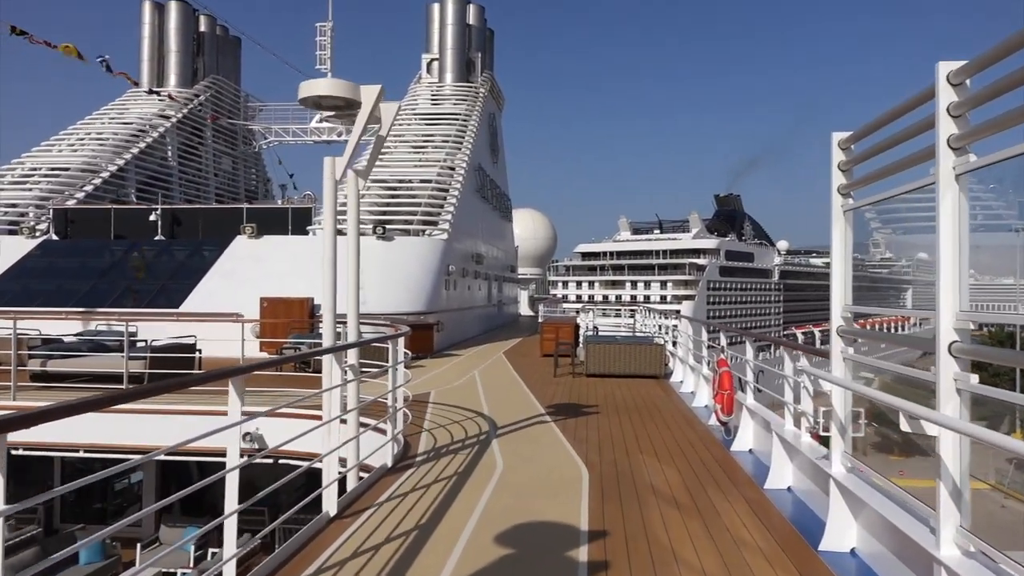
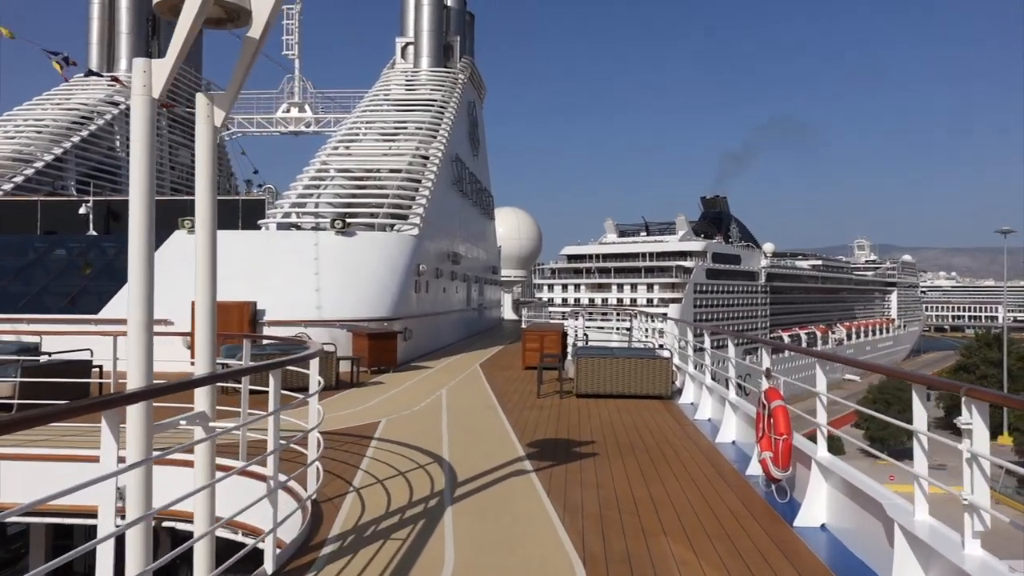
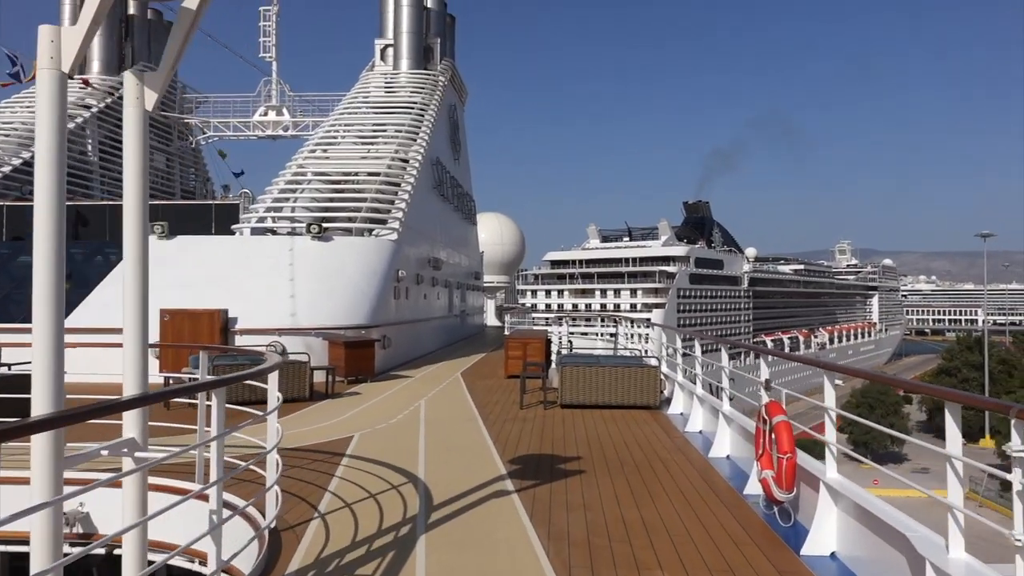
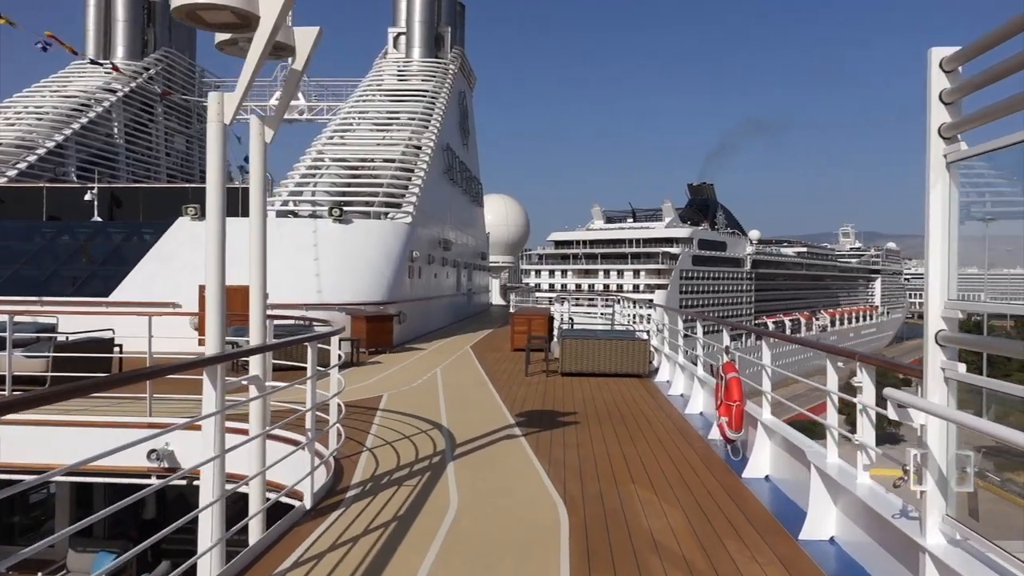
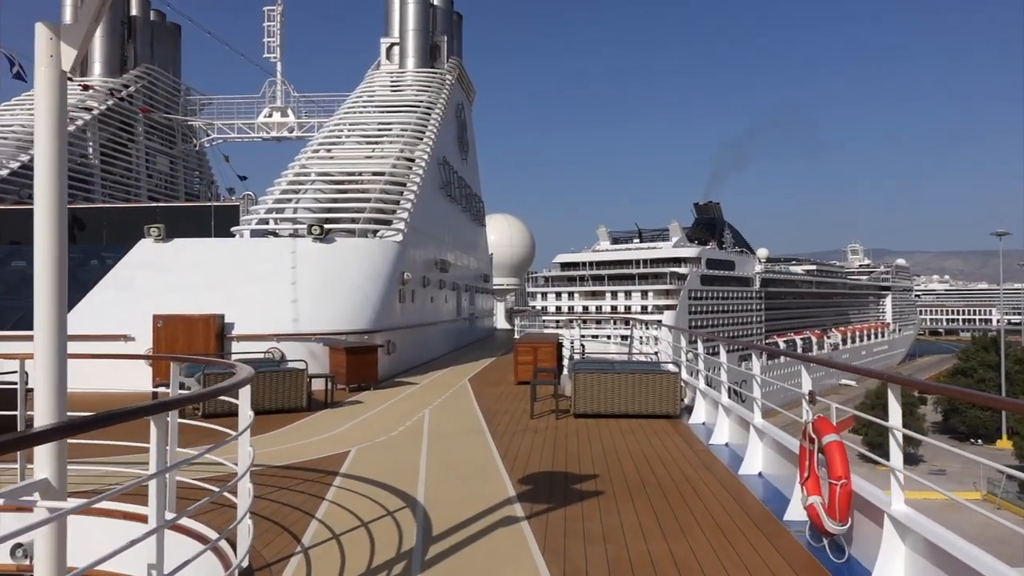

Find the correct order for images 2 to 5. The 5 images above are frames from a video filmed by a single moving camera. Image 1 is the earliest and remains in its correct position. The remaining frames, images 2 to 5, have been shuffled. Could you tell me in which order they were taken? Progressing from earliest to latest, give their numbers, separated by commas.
4, 2, 3, 5
